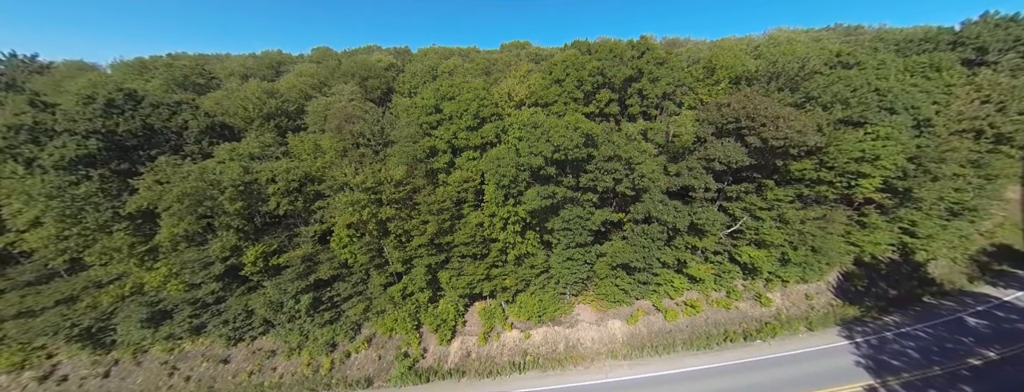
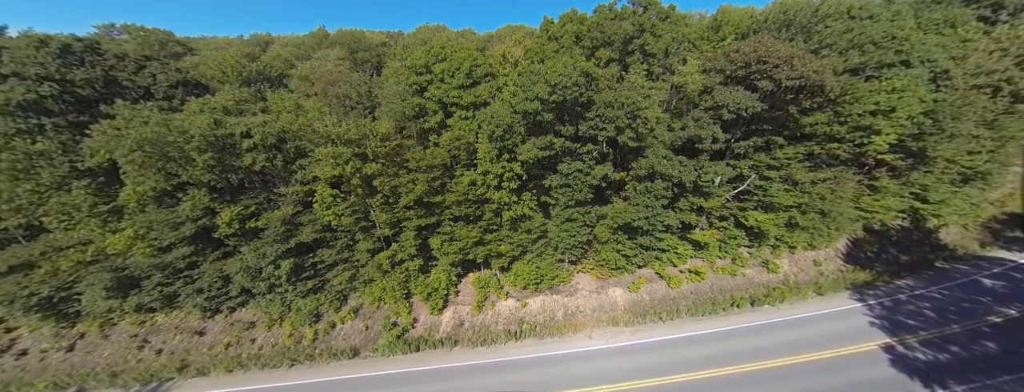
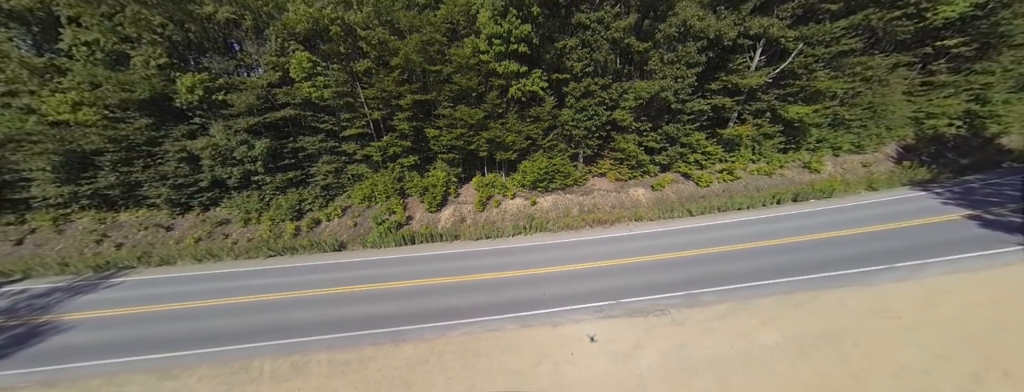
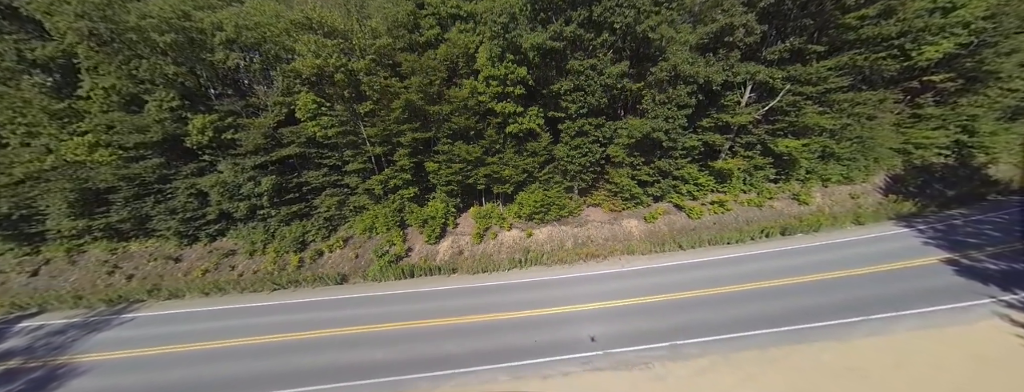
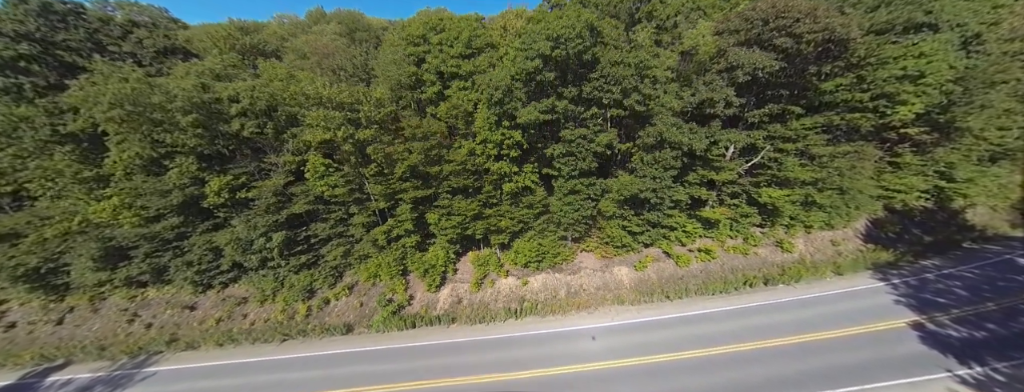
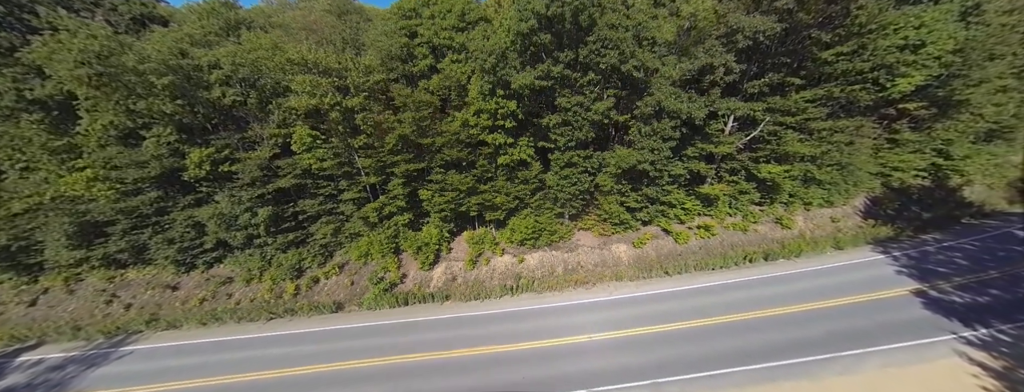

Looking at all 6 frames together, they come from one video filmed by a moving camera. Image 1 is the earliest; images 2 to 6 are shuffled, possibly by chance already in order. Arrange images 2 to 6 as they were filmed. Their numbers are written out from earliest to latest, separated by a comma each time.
2, 5, 6, 4, 3
